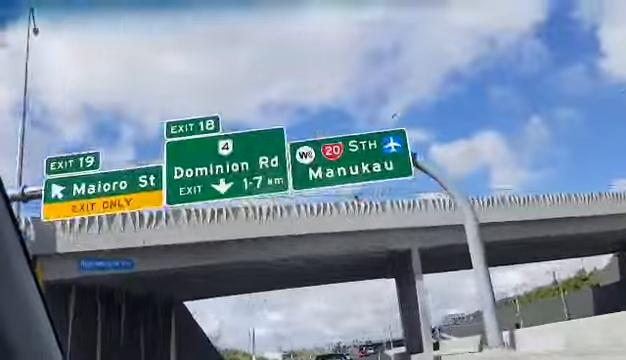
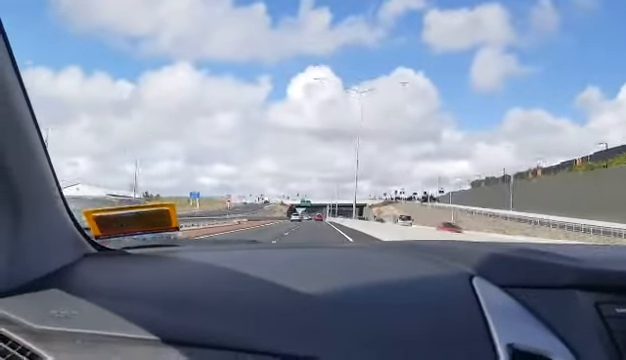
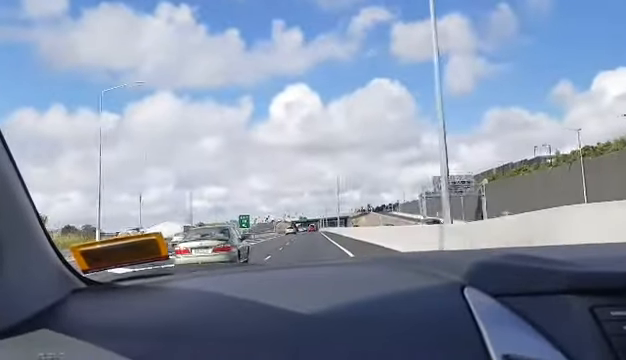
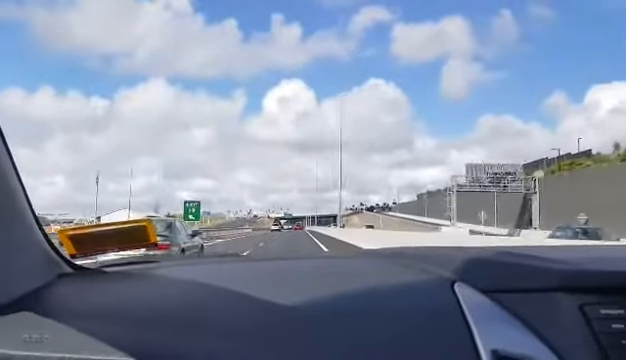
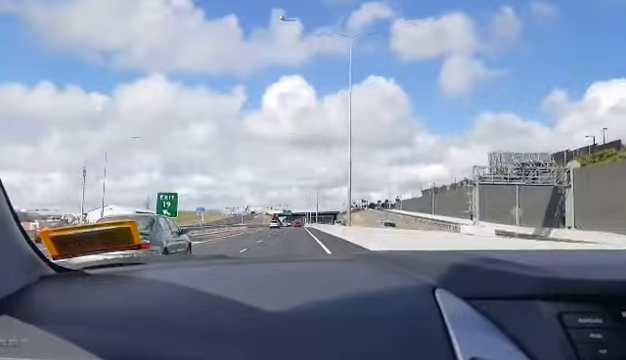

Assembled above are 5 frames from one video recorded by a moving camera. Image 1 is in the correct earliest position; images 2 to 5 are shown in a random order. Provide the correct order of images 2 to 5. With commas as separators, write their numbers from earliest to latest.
3, 4, 5, 2
